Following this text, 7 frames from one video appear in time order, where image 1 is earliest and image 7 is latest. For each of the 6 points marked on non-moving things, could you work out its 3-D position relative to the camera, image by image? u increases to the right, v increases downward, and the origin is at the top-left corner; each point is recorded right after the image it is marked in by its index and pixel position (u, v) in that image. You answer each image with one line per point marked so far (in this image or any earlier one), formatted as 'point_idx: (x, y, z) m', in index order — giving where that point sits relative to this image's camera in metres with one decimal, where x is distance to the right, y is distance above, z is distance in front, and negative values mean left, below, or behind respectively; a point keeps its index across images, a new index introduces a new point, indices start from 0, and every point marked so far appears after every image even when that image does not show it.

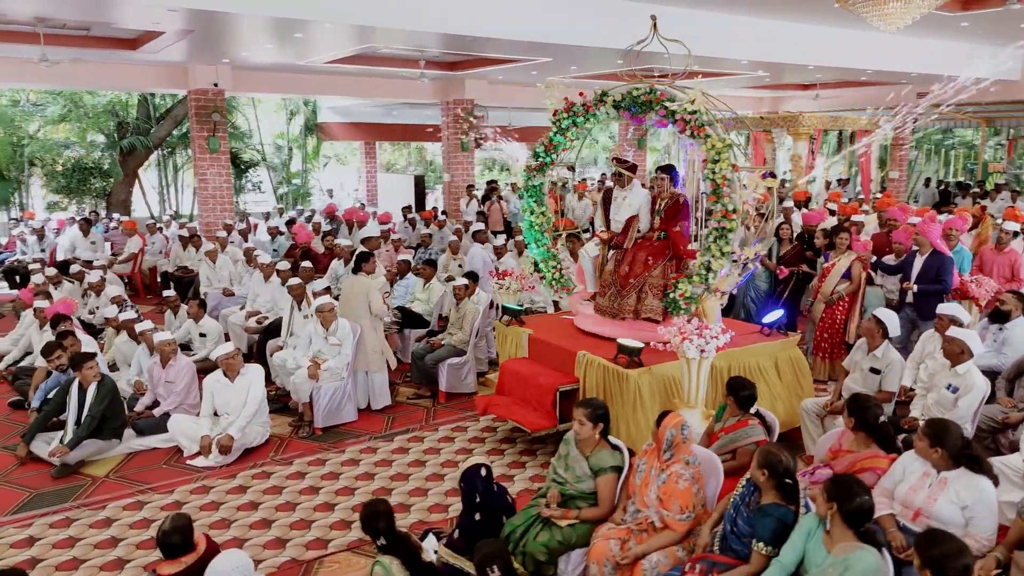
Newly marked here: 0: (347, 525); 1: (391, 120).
0: (-0.8, -1.2, +3.8) m
1: (-2.9, +3.9, +17.2) m
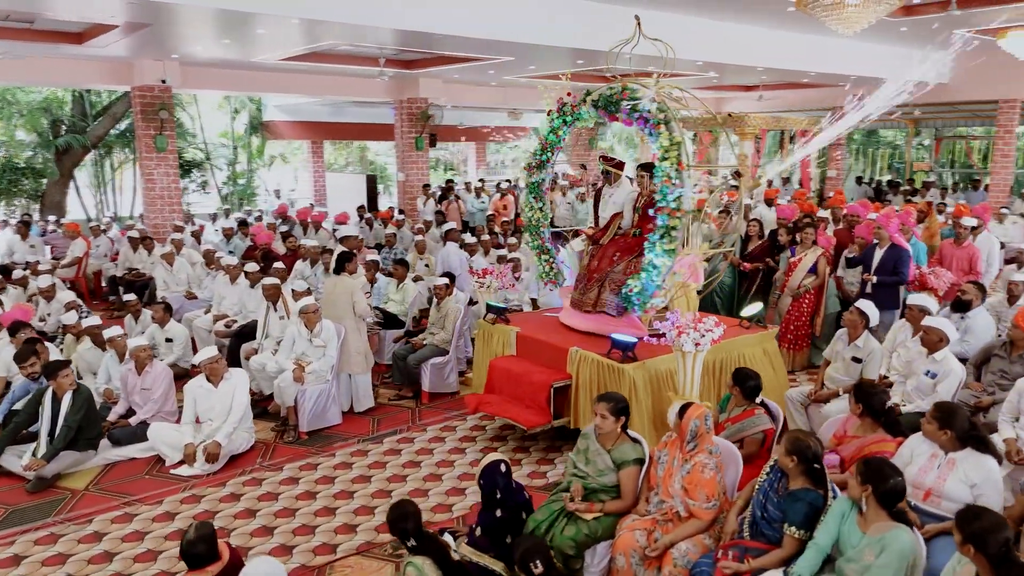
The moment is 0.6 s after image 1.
0: (-0.8, -1.2, +3.8) m
1: (-4.0, +3.9, +16.9) m
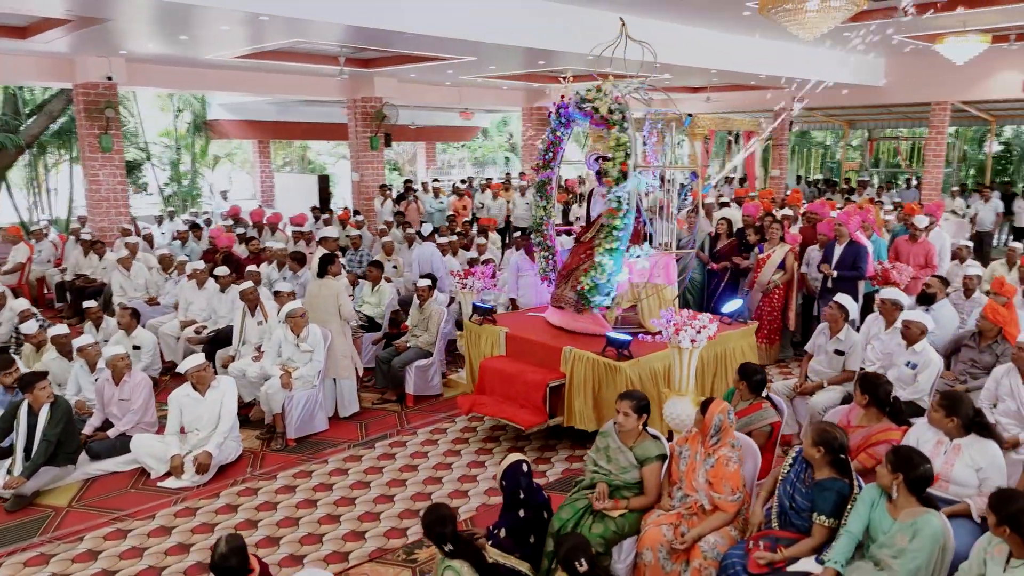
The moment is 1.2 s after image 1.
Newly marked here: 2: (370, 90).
0: (-0.8, -1.2, +3.7) m
1: (-5.1, +3.8, +16.6) m
2: (-2.5, +3.5, +13.1) m
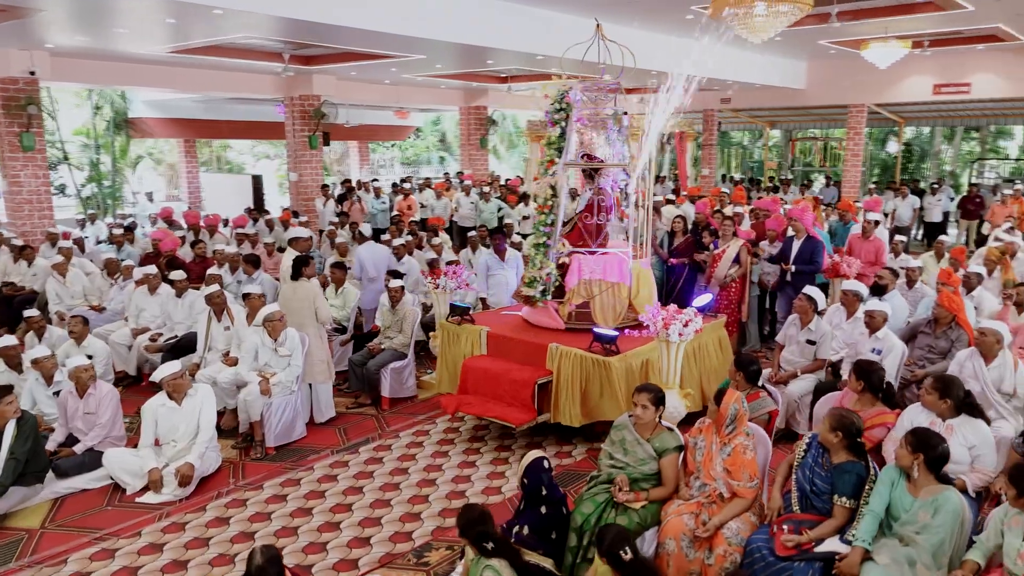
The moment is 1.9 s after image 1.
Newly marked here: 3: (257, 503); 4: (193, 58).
0: (-0.7, -1.2, +3.6) m
1: (-6.4, +3.7, +16.0) m
2: (-3.6, +3.5, +12.7) m
3: (-1.4, -1.2, +4.0) m
4: (-4.5, +3.3, +10.4) m
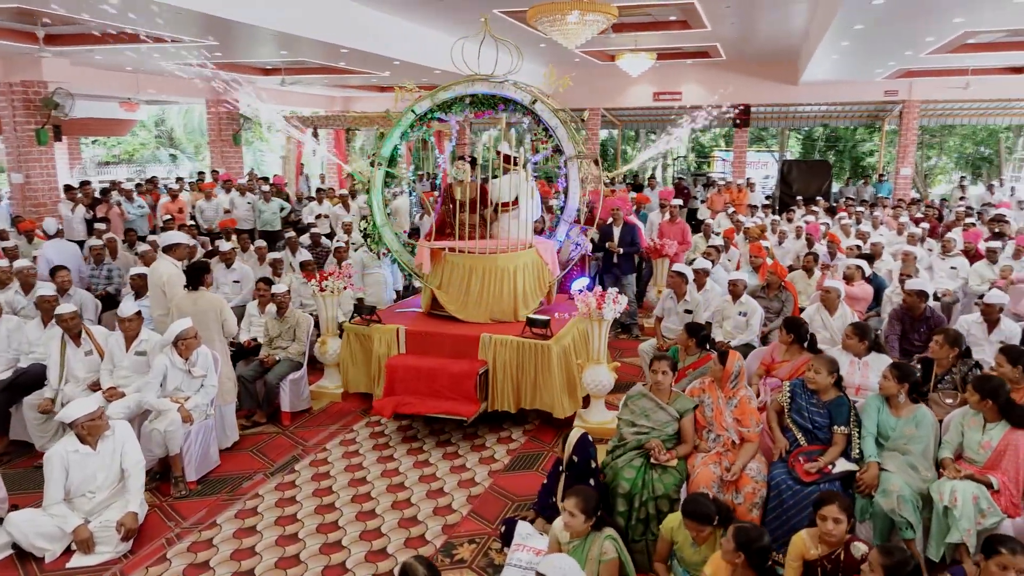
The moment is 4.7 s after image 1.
0: (-0.6, -1.2, +3.4) m
1: (-10.9, +3.2, +12.7) m
2: (-7.0, +3.2, +10.7) m
3: (-1.4, -1.2, +3.5) m
4: (-7.0, +2.9, +8.2) m
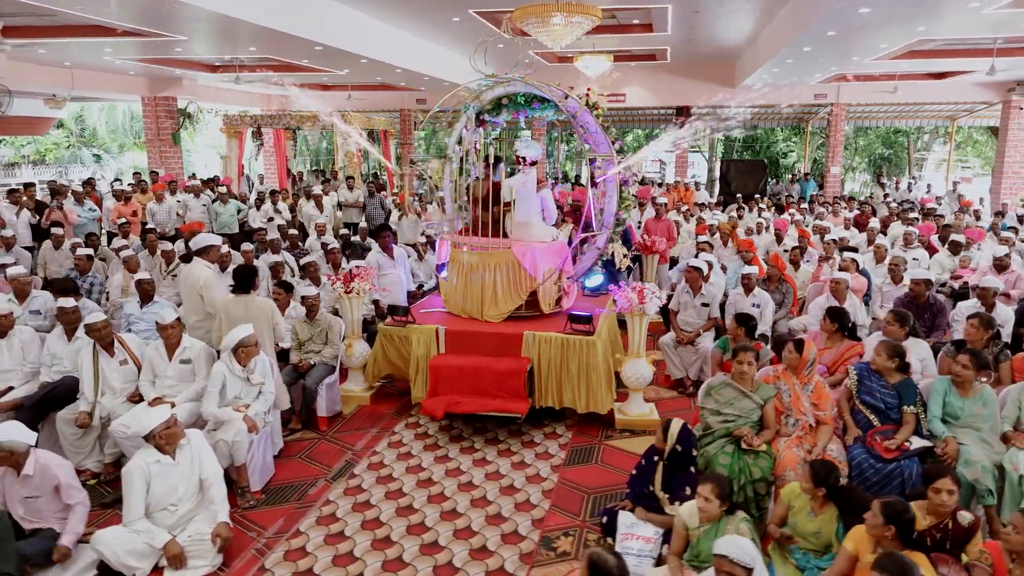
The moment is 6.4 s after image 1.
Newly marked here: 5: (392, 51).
0: (-0.1, -1.2, +3.4) m
1: (-11.5, +2.9, +11.5) m
2: (-7.4, +3.0, +10.0) m
3: (-0.9, -1.2, +3.5) m
4: (-7.1, +2.8, +7.5) m
5: (-1.8, +3.6, +11.1) m
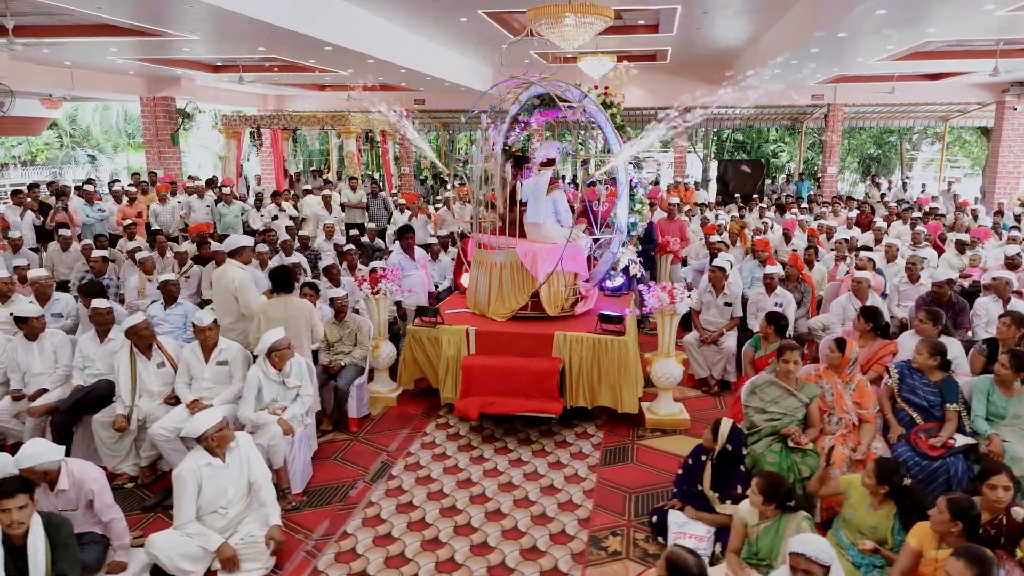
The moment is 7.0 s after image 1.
0: (+0.1, -1.2, +3.5) m
1: (-11.4, +2.9, +11.3) m
2: (-7.3, +3.0, +9.9) m
3: (-0.7, -1.2, +3.5) m
4: (-6.9, +2.7, +7.4) m
5: (-1.7, +3.6, +11.1) m
